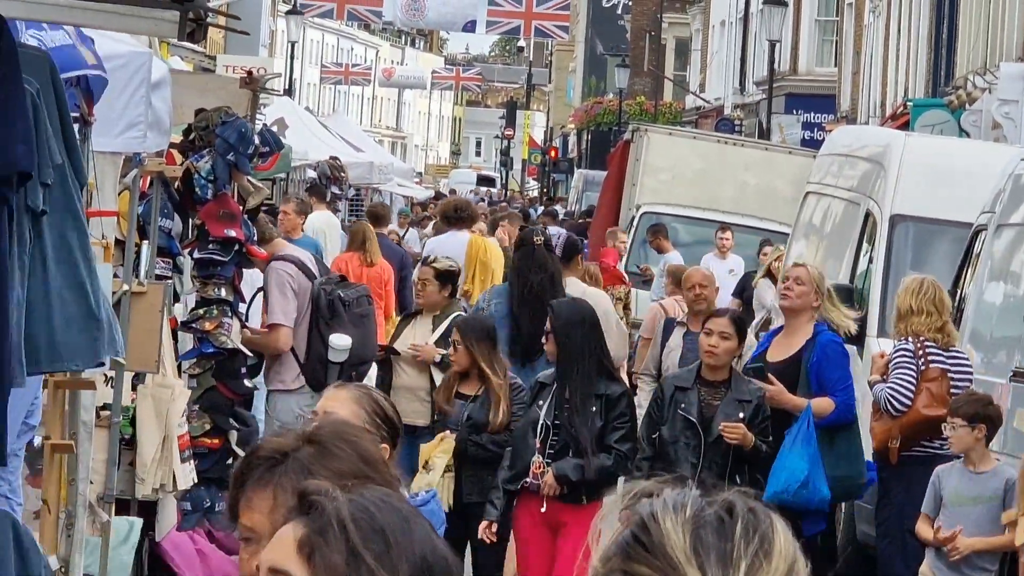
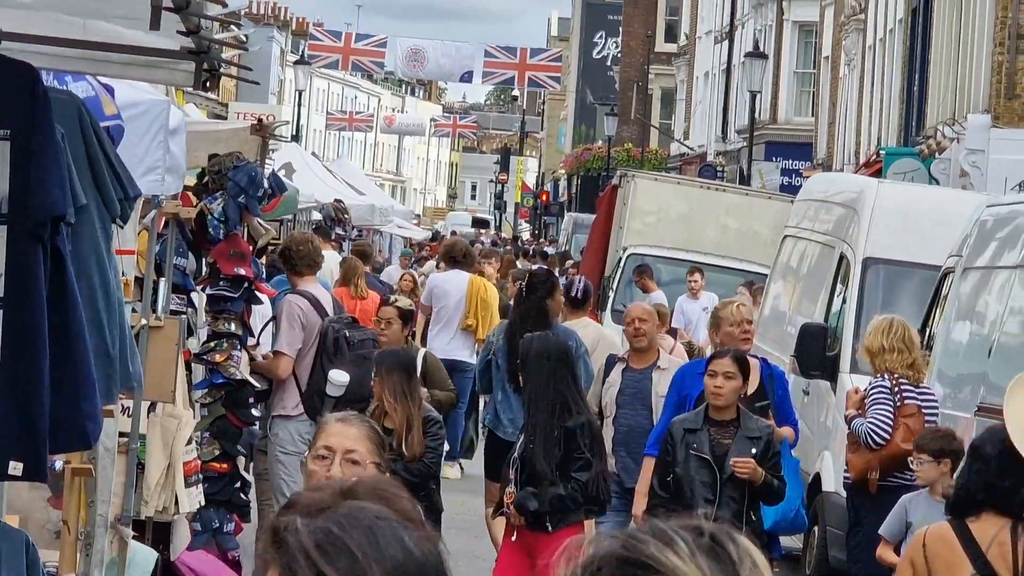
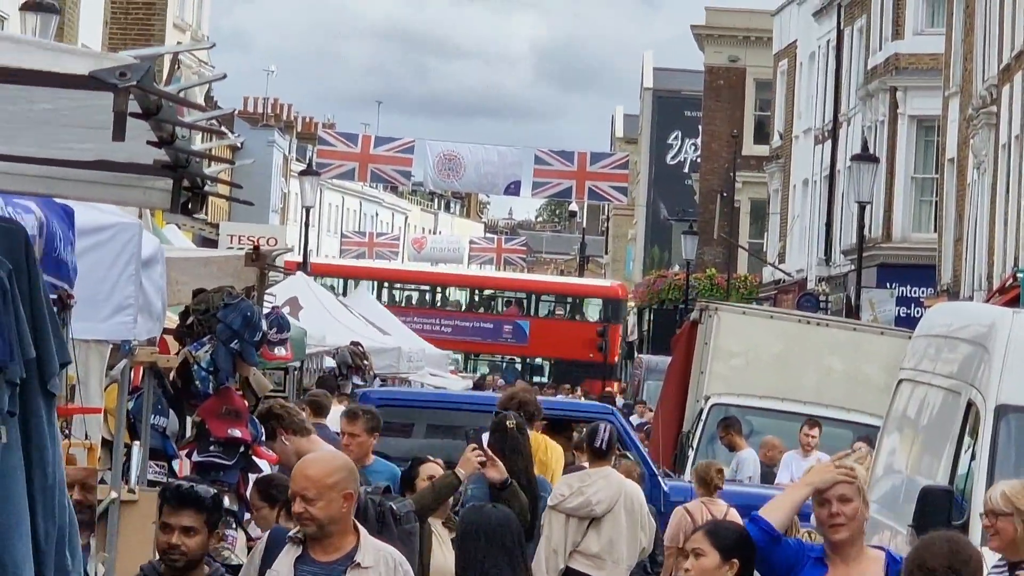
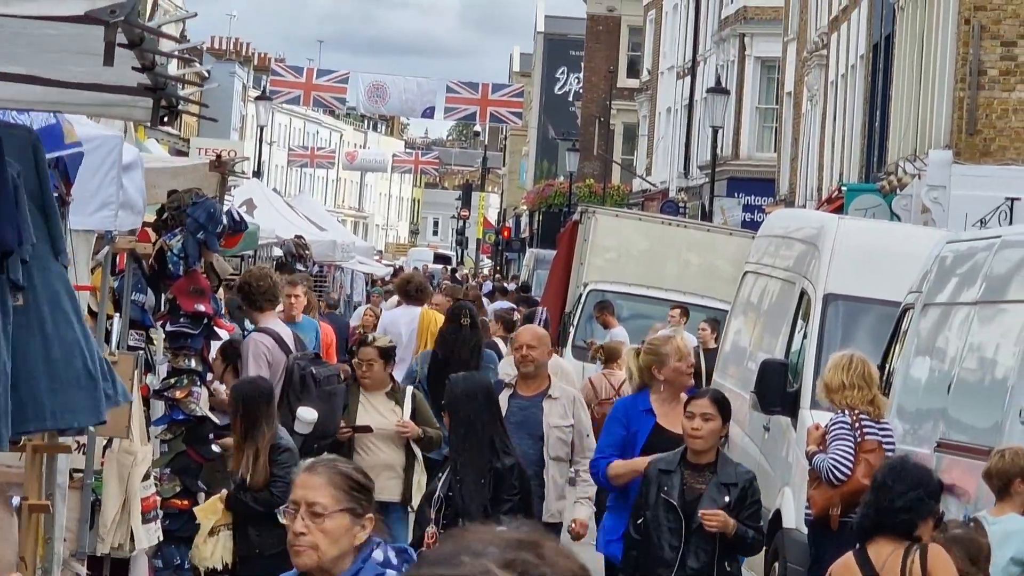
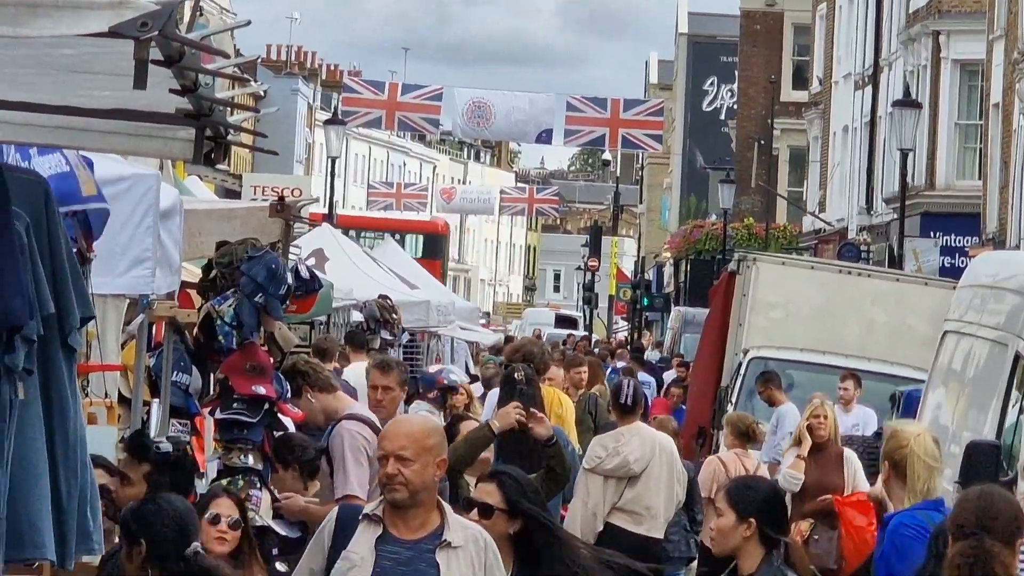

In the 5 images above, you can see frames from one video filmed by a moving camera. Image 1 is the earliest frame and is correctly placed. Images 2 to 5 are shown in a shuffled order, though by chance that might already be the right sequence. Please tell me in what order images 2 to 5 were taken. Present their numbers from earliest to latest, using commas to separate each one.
2, 4, 3, 5
